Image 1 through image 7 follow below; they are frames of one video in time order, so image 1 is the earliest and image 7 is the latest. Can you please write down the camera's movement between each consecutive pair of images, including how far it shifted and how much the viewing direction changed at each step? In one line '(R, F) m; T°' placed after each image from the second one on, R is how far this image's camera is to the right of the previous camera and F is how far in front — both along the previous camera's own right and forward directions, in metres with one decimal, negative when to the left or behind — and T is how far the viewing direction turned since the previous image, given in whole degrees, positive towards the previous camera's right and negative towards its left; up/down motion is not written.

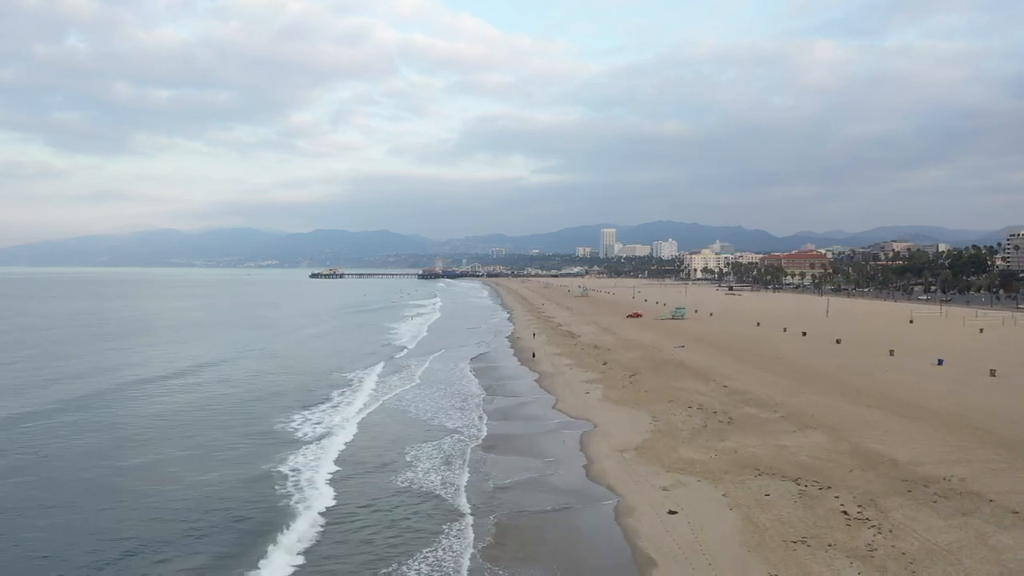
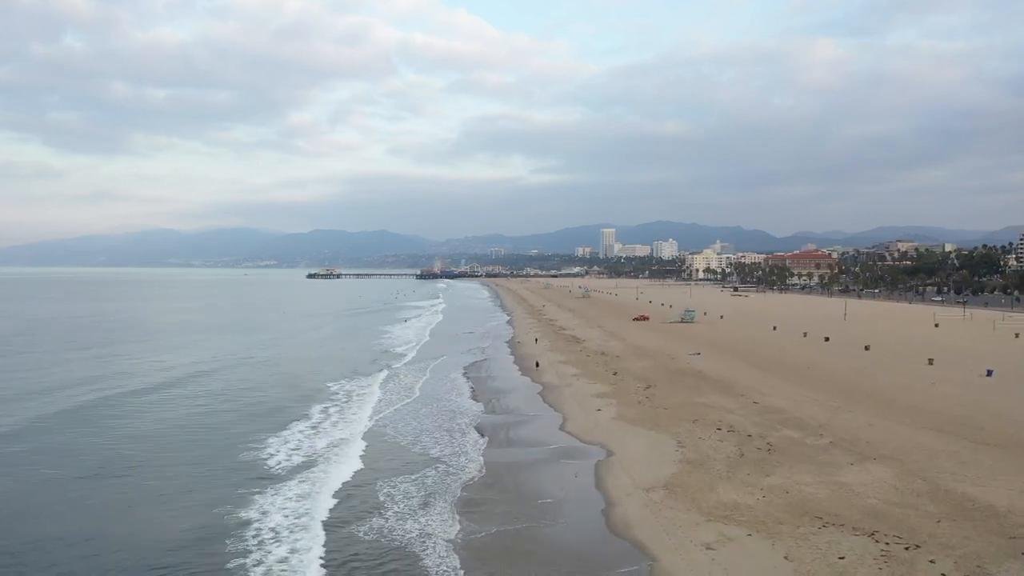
(0.0, +2.2) m; 0°
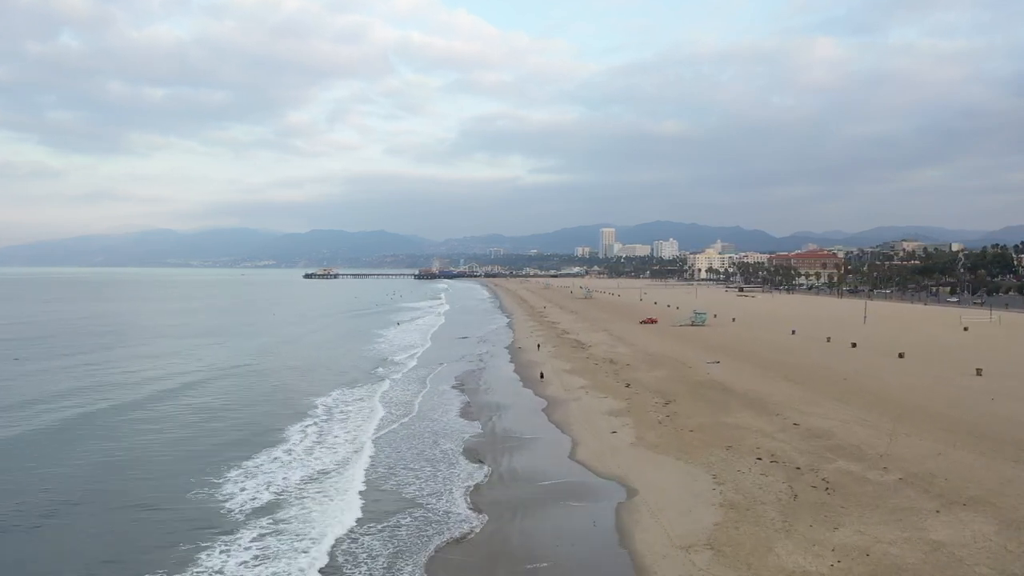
(0.0, +2.2) m; 0°
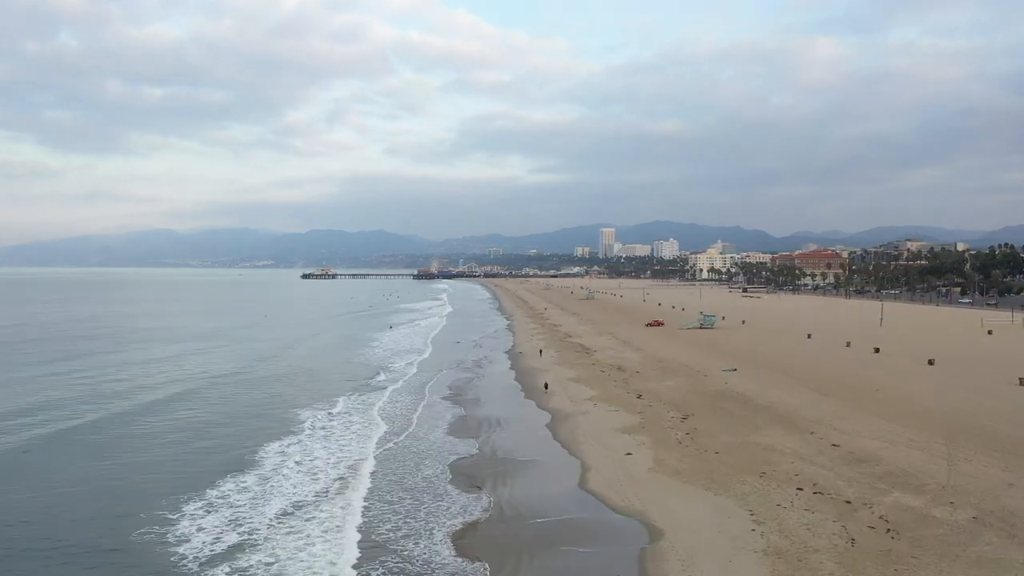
(0.0, +1.6) m; 0°
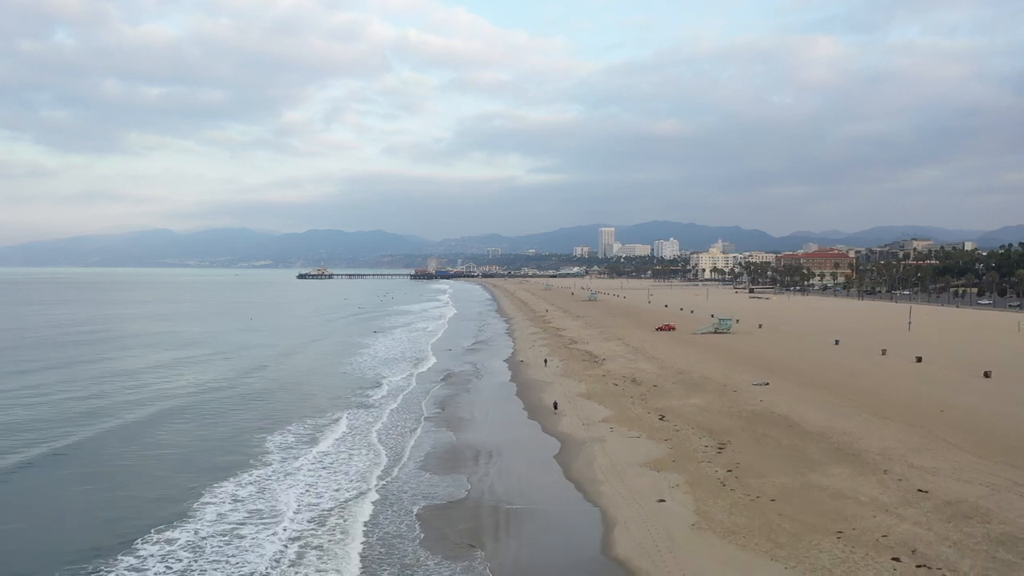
(-0.1, +2.5) m; 0°
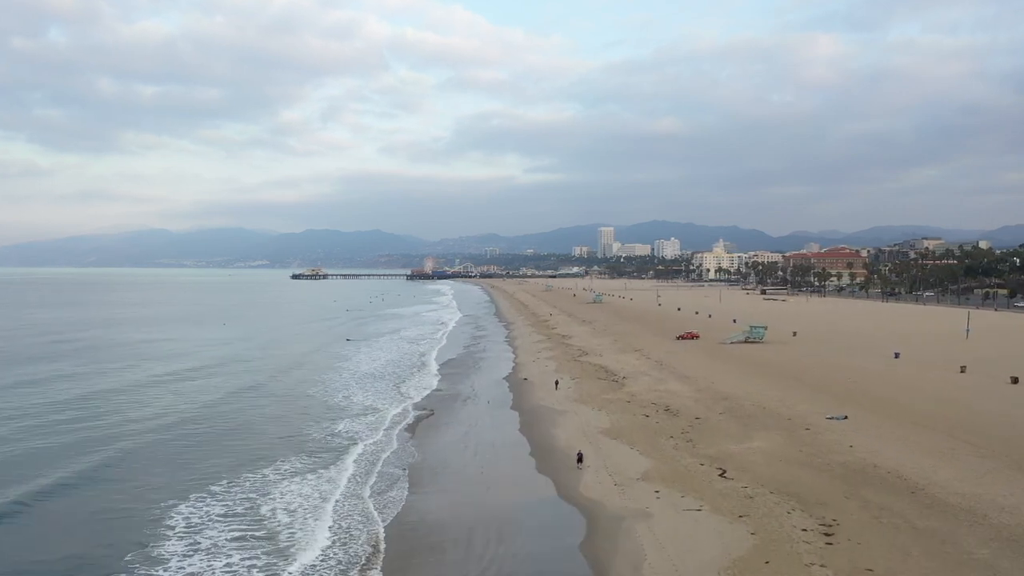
(-0.1, +4.1) m; 0°
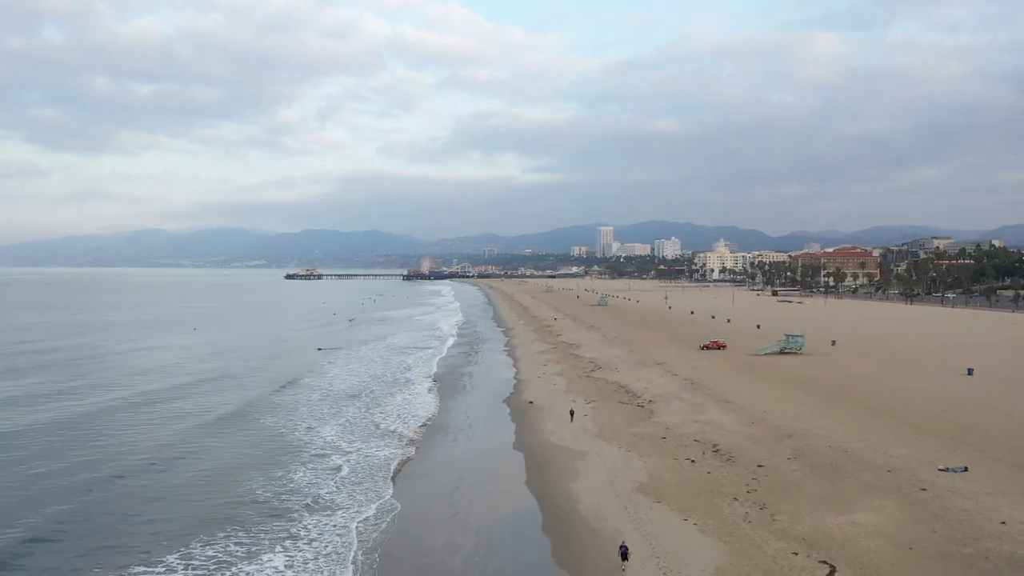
(-0.1, +3.6) m; 0°
